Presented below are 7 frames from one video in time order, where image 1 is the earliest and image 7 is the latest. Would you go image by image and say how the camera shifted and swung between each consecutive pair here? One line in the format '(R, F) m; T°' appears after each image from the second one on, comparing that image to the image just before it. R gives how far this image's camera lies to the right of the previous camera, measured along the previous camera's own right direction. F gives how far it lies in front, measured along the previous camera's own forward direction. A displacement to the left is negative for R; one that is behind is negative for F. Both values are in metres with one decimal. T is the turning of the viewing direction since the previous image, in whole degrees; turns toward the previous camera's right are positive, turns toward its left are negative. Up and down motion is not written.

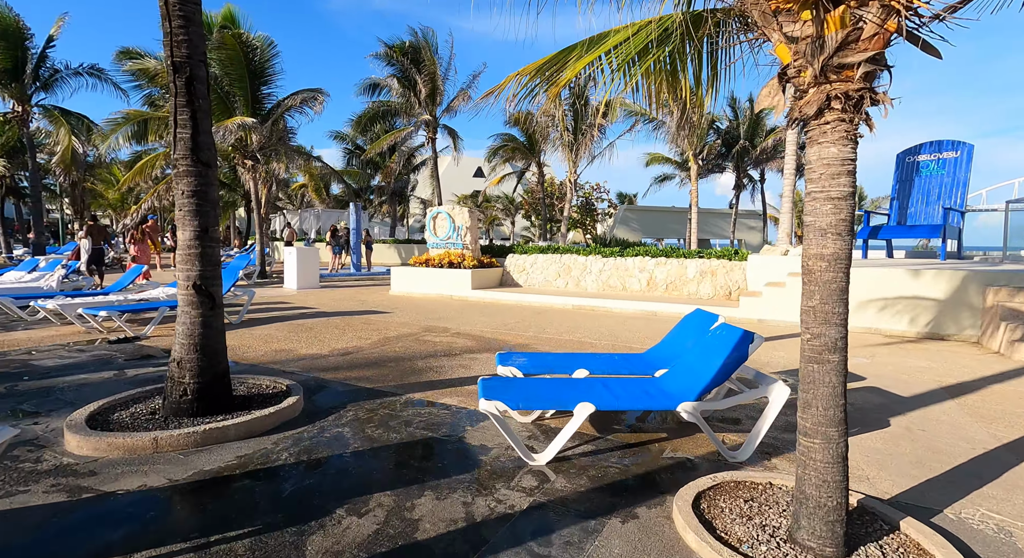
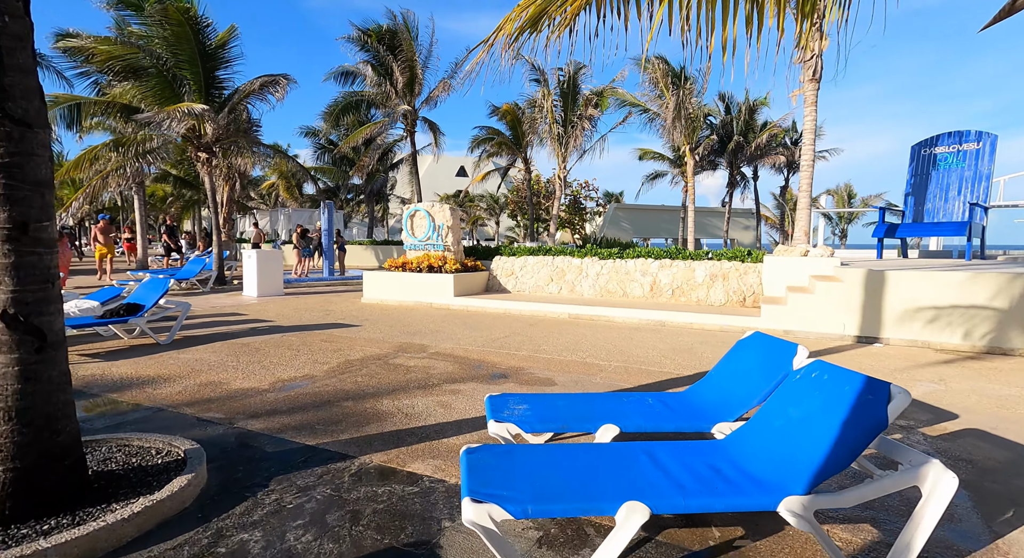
(-0.1, +1.5) m; +2°
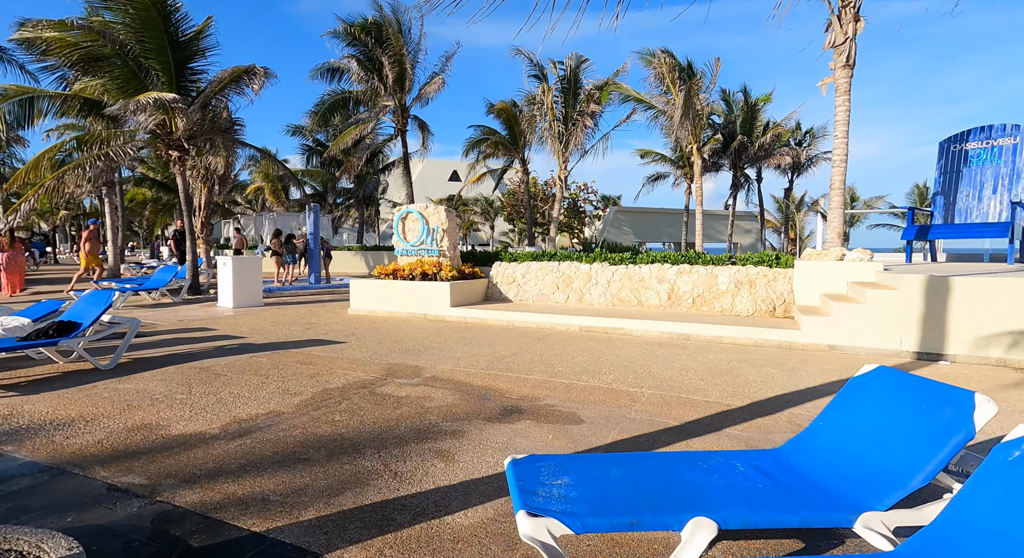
(-0.2, +1.2) m; +1°
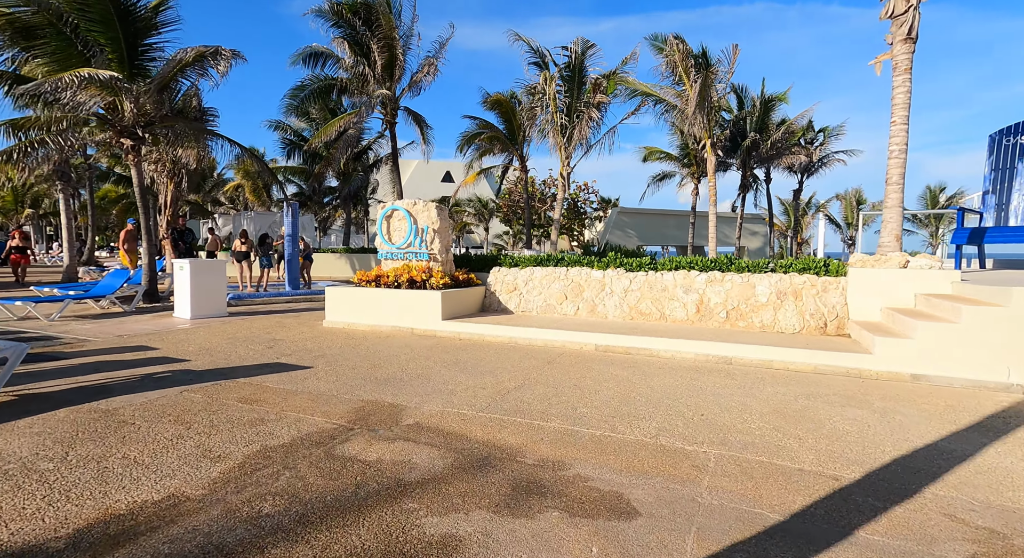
(-0.1, +1.6) m; +1°
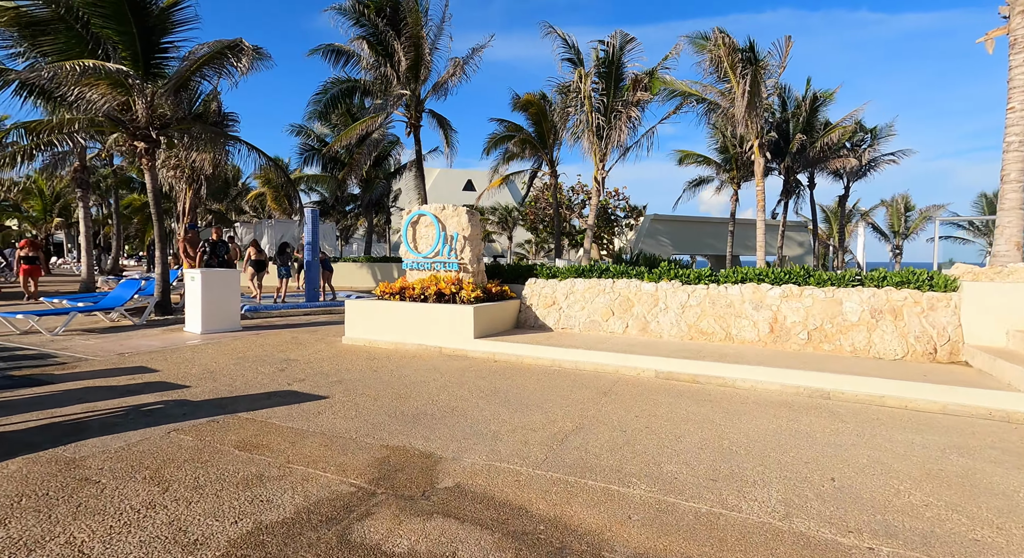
(-0.3, +1.1) m; -2°
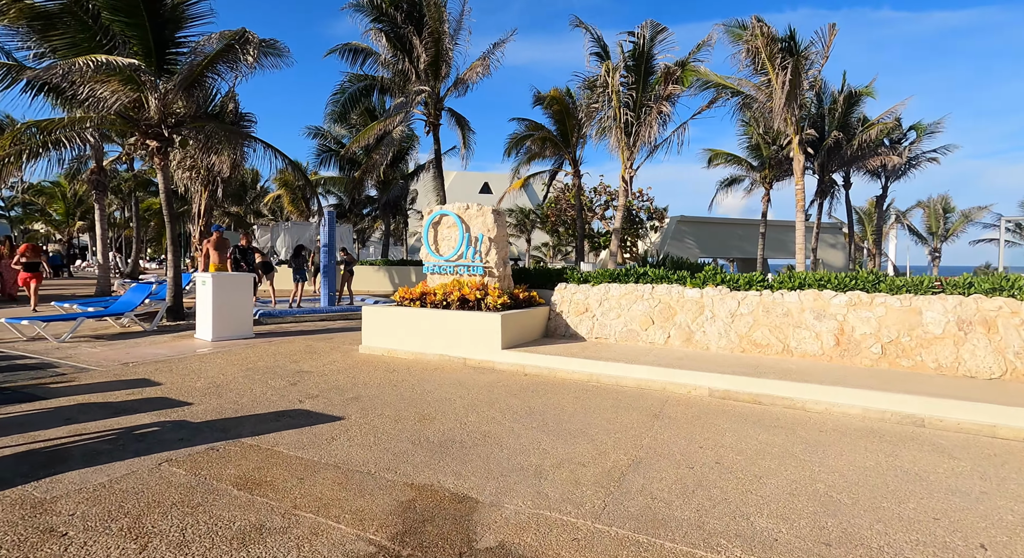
(-0.2, +0.7) m; -2°
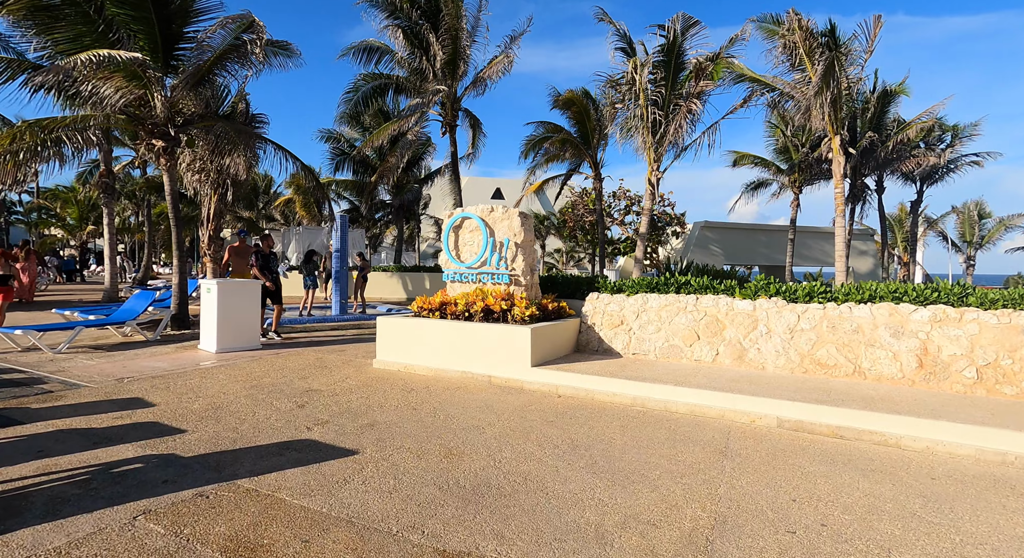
(-0.3, +0.8) m; -1°
